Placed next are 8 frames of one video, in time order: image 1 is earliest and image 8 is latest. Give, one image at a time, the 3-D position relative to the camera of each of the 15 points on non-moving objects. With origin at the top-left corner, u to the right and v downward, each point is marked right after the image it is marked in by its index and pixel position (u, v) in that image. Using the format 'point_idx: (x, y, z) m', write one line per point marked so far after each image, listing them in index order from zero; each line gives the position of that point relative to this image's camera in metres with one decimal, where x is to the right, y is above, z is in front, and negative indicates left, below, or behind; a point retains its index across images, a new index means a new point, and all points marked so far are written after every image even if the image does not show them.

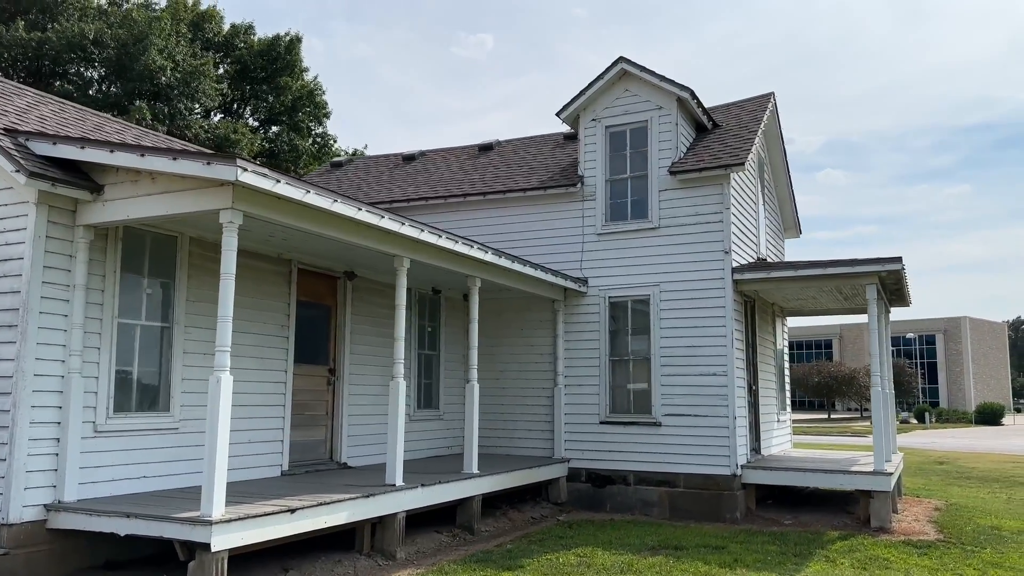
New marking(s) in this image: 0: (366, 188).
0: (-2.5, +1.7, +14.3) m
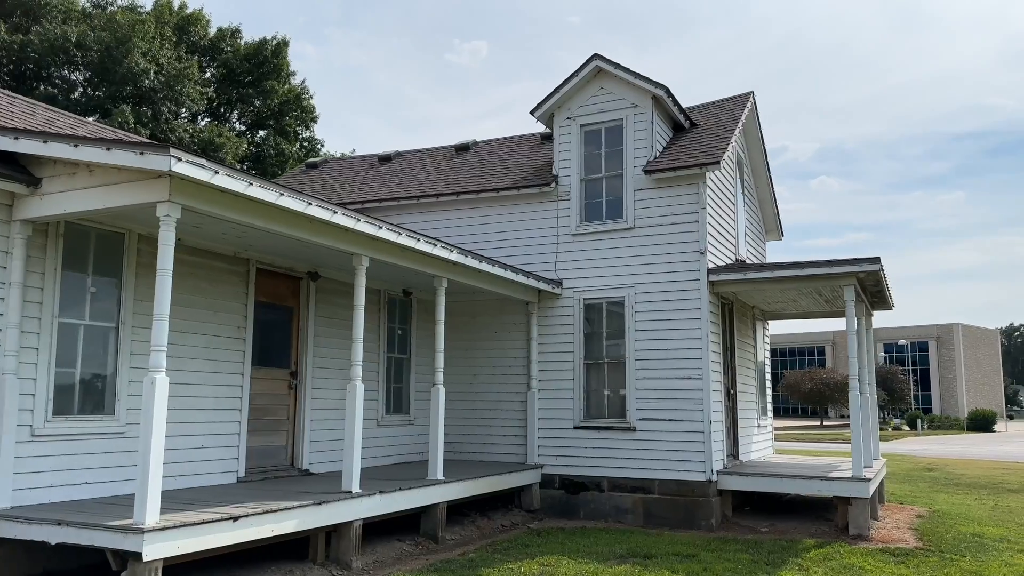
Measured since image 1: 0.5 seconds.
0: (-2.9, +1.7, +14.0) m
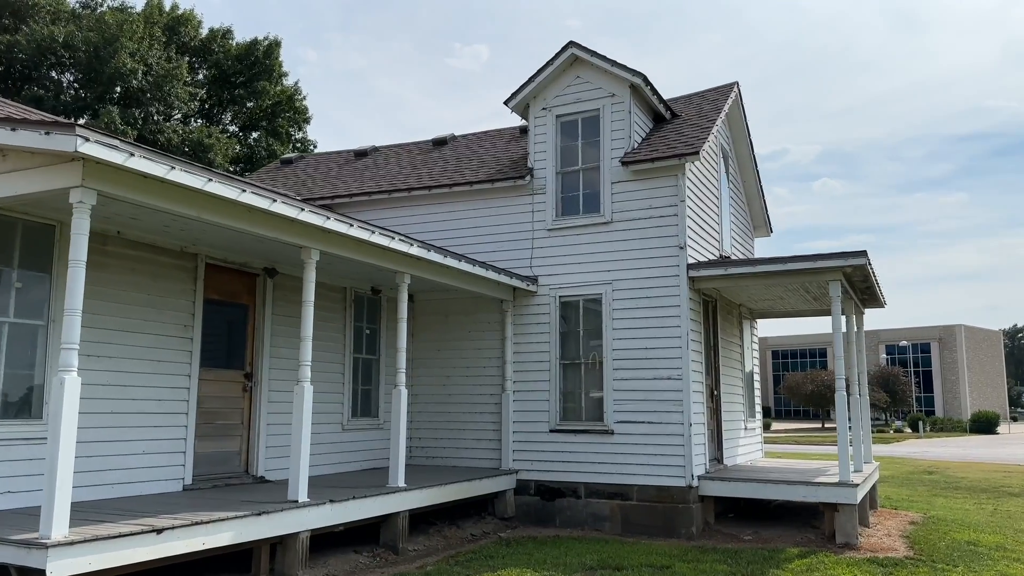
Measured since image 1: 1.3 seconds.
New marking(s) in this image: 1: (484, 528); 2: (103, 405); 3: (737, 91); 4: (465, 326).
0: (-3.3, +1.7, +13.5) m
1: (-0.3, -2.9, +10.0) m
2: (-3.6, -1.0, +7.4) m
3: (+3.4, +2.9, +12.4) m
4: (-0.7, -0.5, +11.6) m
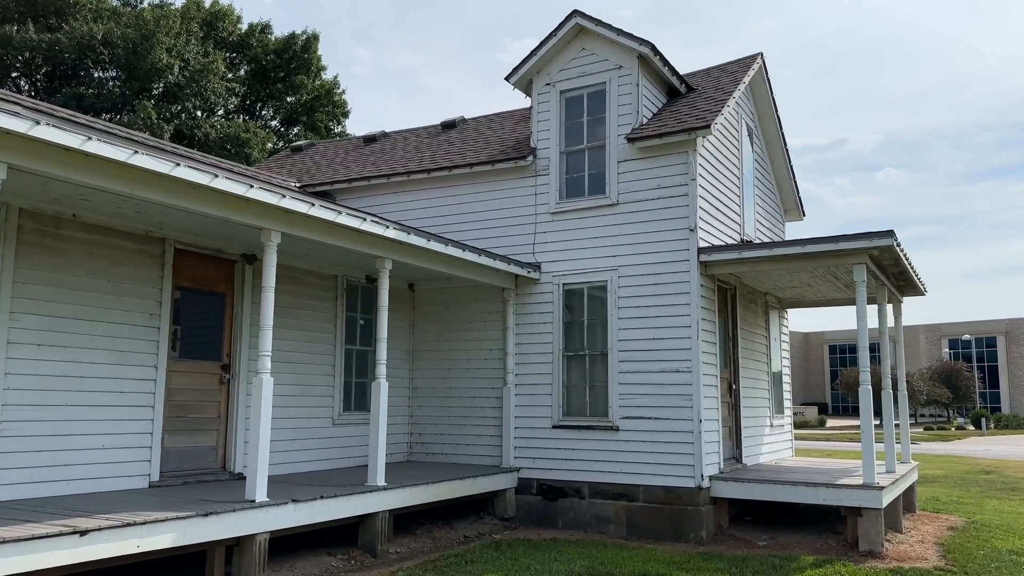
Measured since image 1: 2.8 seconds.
0: (-3.1, +1.9, +13.1) m
1: (-0.4, -2.7, +9.4) m
2: (-3.8, -0.9, +7.0) m
3: (+3.4, +3.1, +11.5) m
4: (-0.6, -0.4, +11.0) m
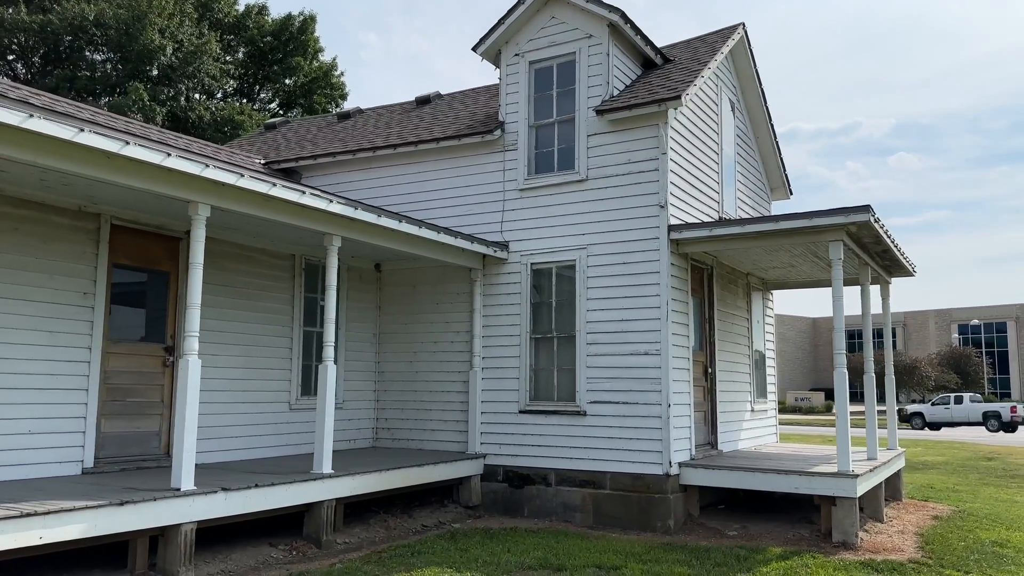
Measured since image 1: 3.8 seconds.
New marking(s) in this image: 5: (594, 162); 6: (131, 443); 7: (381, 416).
0: (-3.5, +2.1, +12.7) m
1: (-0.8, -2.5, +9.1) m
2: (-4.3, -0.7, +6.6) m
3: (+3.0, +3.4, +11.0) m
4: (-1.0, -0.1, +10.7) m
5: (+1.0, +1.5, +9.7) m
6: (-3.6, -1.5, +7.9) m
7: (-1.7, -1.6, +10.7) m
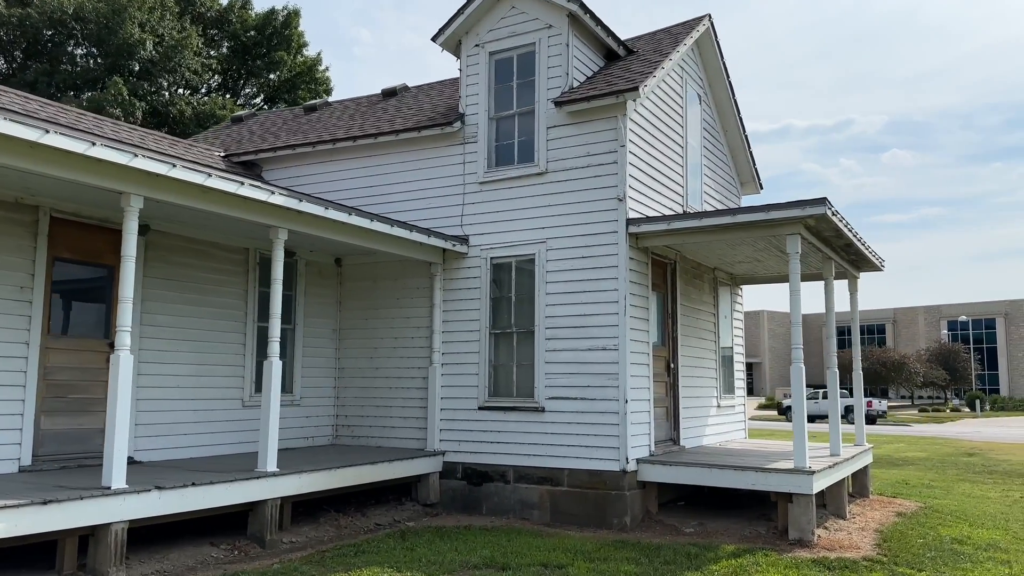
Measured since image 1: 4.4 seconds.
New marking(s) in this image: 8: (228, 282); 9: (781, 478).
0: (-4.0, +2.2, +12.5) m
1: (-1.2, -2.4, +8.9) m
2: (-4.7, -0.7, +6.5) m
3: (+2.5, +3.5, +10.9) m
4: (-1.5, -0.1, +10.5) m
5: (+0.5, +1.5, +9.5) m
6: (-4.1, -1.4, +7.7) m
7: (-2.2, -1.6, +10.6) m
8: (-3.1, +0.1, +9.2) m
9: (+2.6, -1.8, +8.1) m
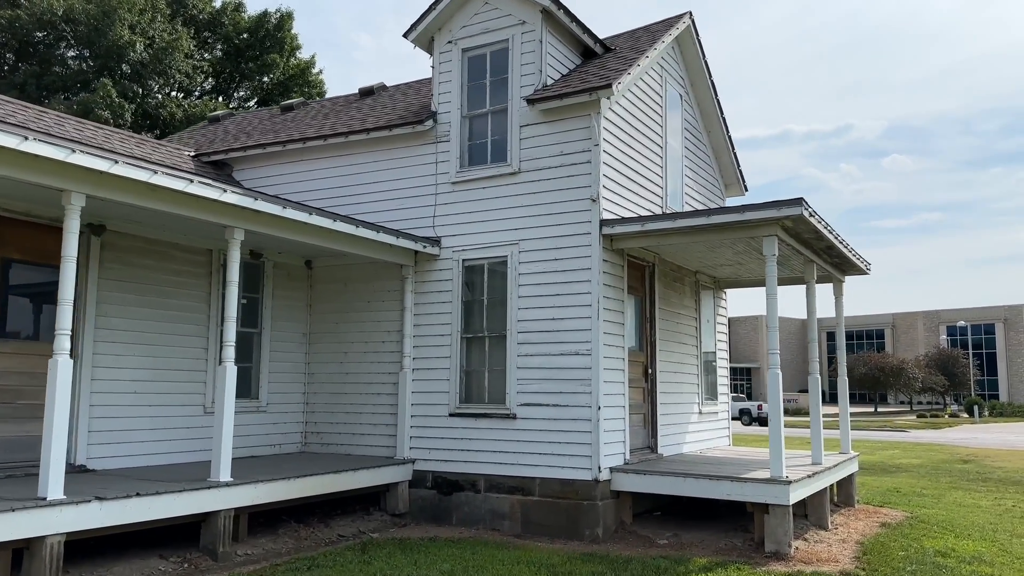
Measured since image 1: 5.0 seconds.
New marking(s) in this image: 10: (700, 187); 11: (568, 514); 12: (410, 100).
0: (-4.3, +2.2, +12.3) m
1: (-1.6, -2.5, +8.6) m
2: (-5.0, -0.7, +6.2) m
3: (+2.2, +3.4, +10.6) m
4: (-1.8, -0.1, +10.2) m
5: (+0.2, +1.5, +9.3) m
6: (-4.4, -1.4, +7.4) m
7: (-2.5, -1.6, +10.3) m
8: (-3.5, 0.0, +9.0) m
9: (+2.3, -1.9, +7.8) m
10: (+2.7, +1.4, +12.0) m
11: (+0.6, -2.3, +8.5) m
12: (-1.4, +2.6, +11.4) m
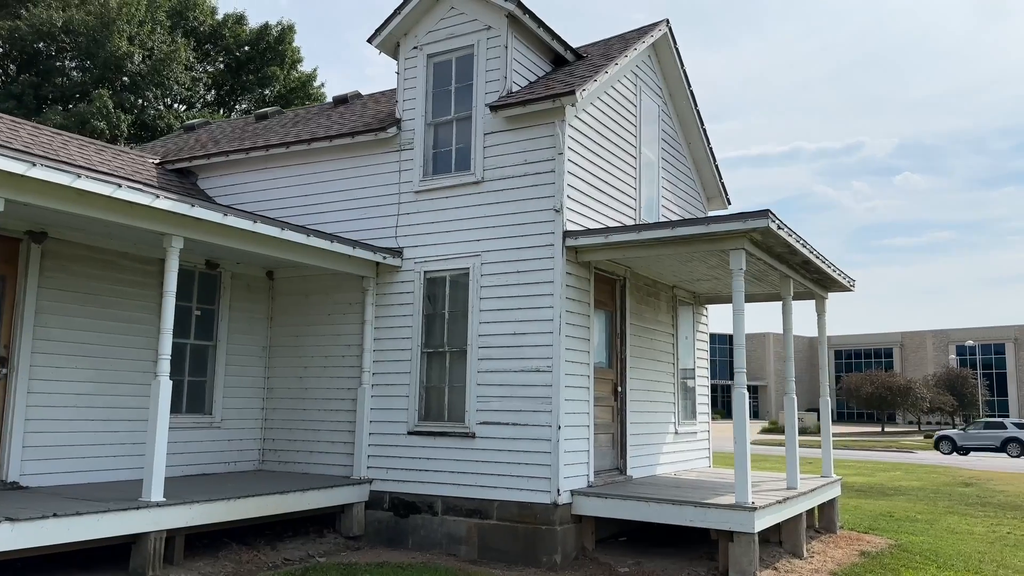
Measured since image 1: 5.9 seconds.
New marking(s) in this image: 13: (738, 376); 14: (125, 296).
0: (-4.6, +2.0, +12.0) m
1: (-2.0, -2.6, +8.3) m
2: (-5.5, -0.7, +5.9) m
3: (+1.9, +3.2, +10.3) m
4: (-2.2, -0.2, +9.9) m
5: (-0.2, +1.4, +8.9) m
6: (-4.8, -1.5, +7.1) m
7: (-2.9, -1.8, +10.0) m
8: (-3.9, -0.1, +8.7) m
9: (+1.9, -2.0, +7.4) m
10: (+2.4, +1.2, +11.6) m
11: (+0.1, -2.4, +8.1) m
12: (-1.7, +2.4, +11.1) m
13: (+2.1, -0.8, +7.7) m
14: (-4.0, -0.1, +8.5) m
